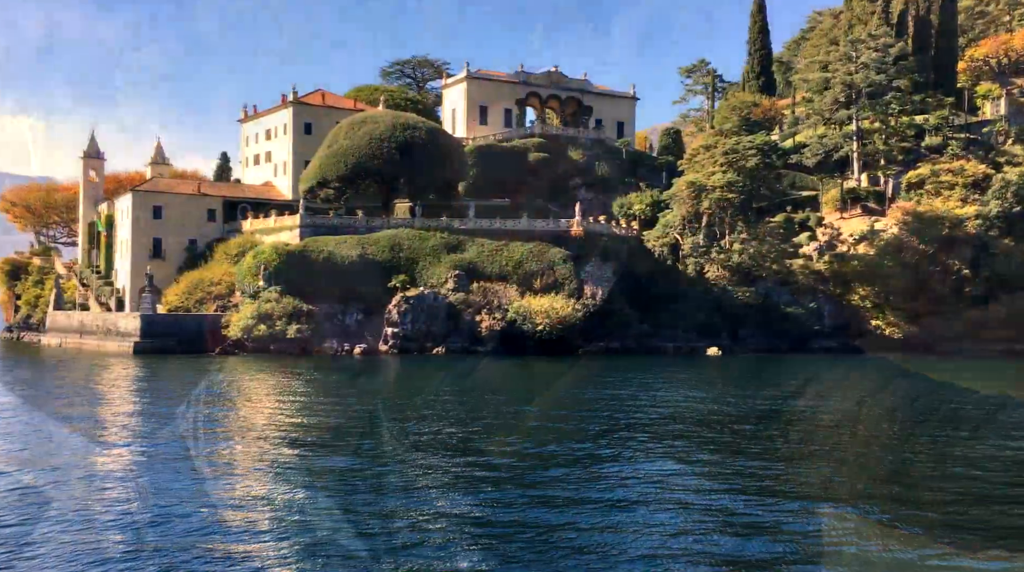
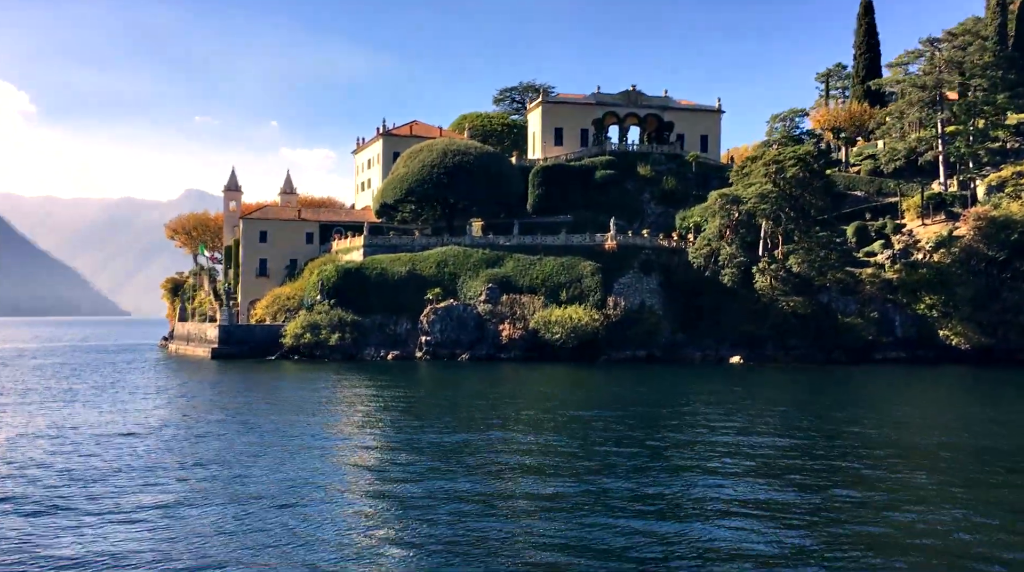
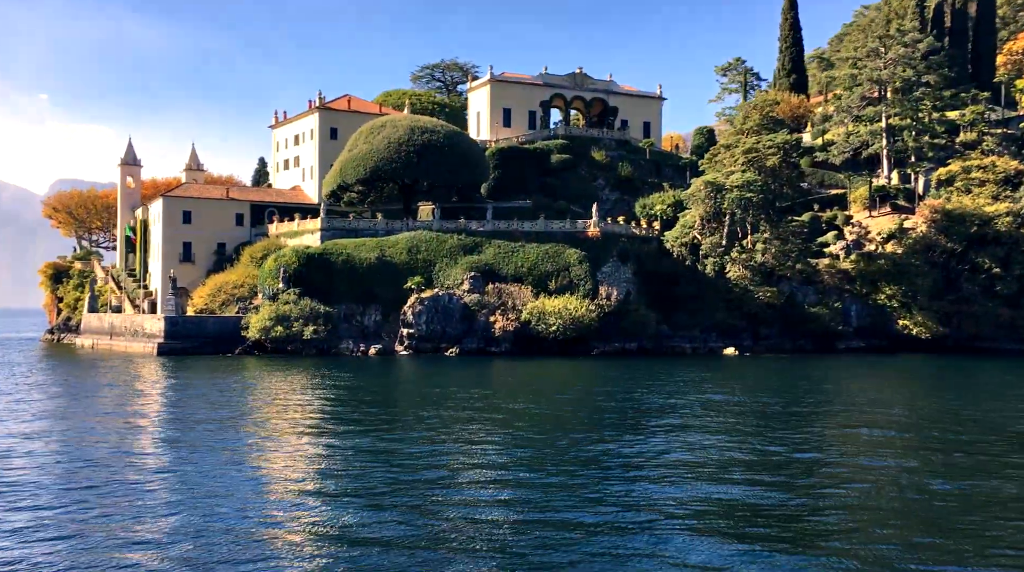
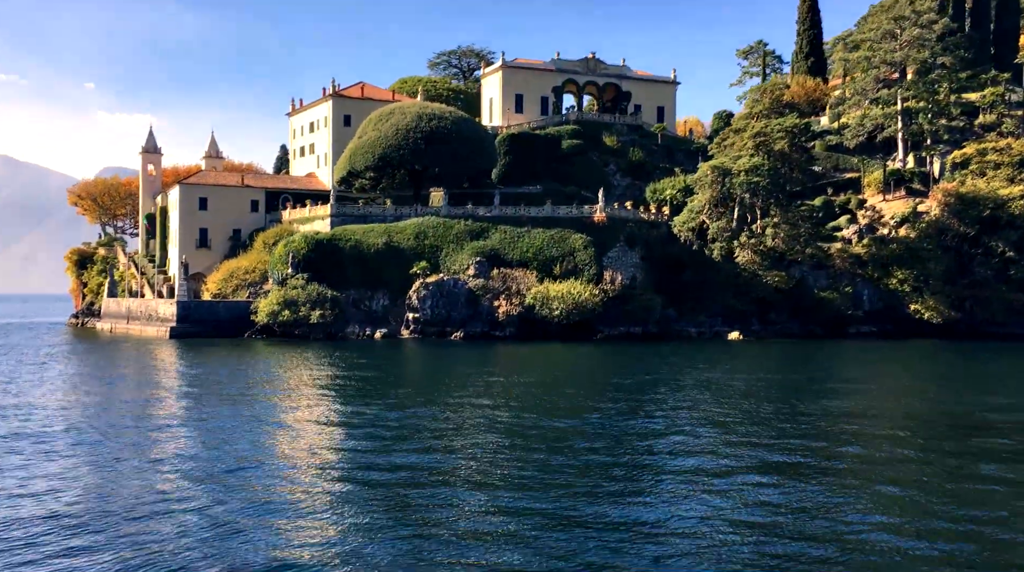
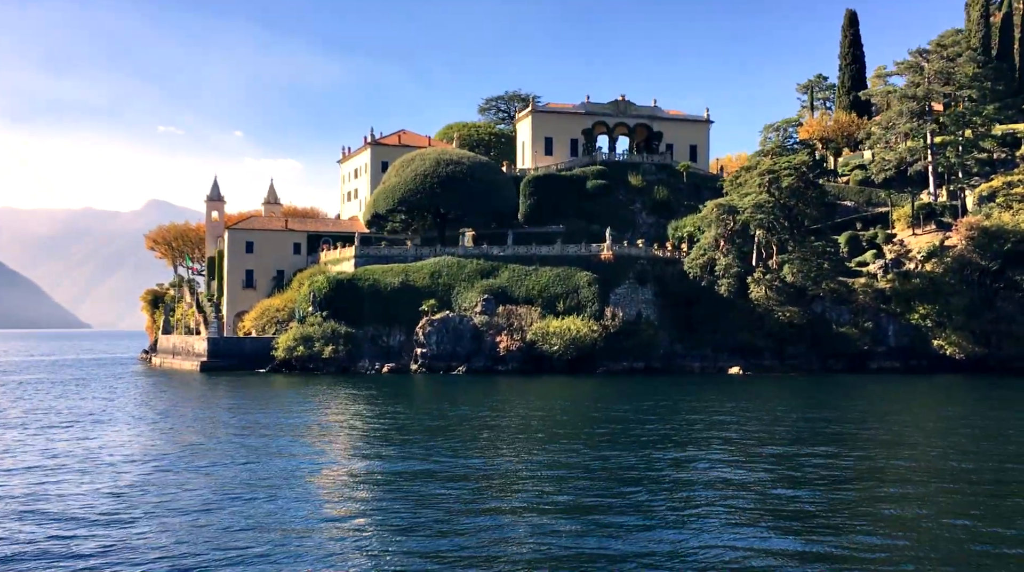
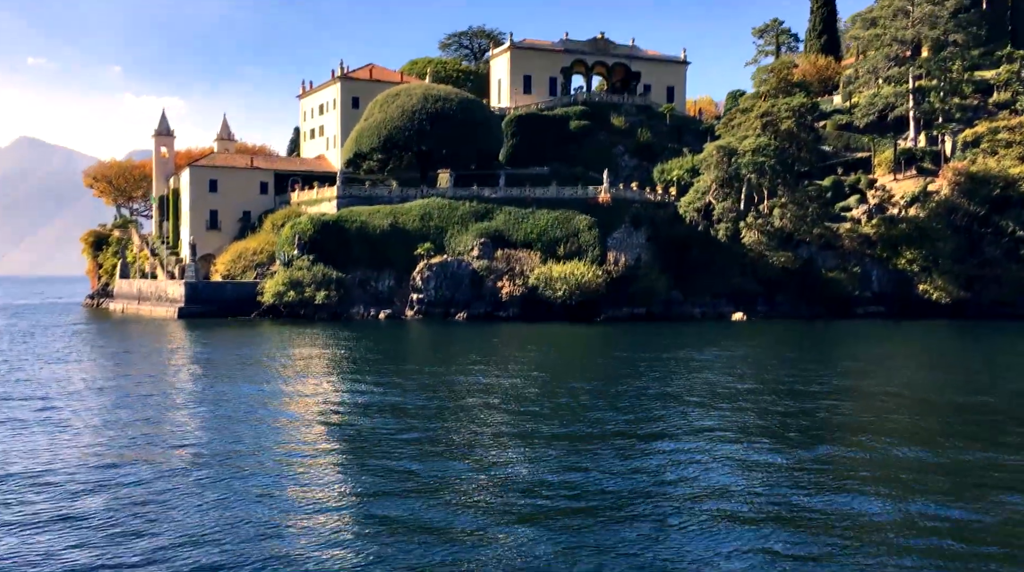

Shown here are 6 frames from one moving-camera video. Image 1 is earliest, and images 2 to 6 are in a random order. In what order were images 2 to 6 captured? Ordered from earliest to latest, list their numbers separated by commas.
3, 4, 6, 5, 2
